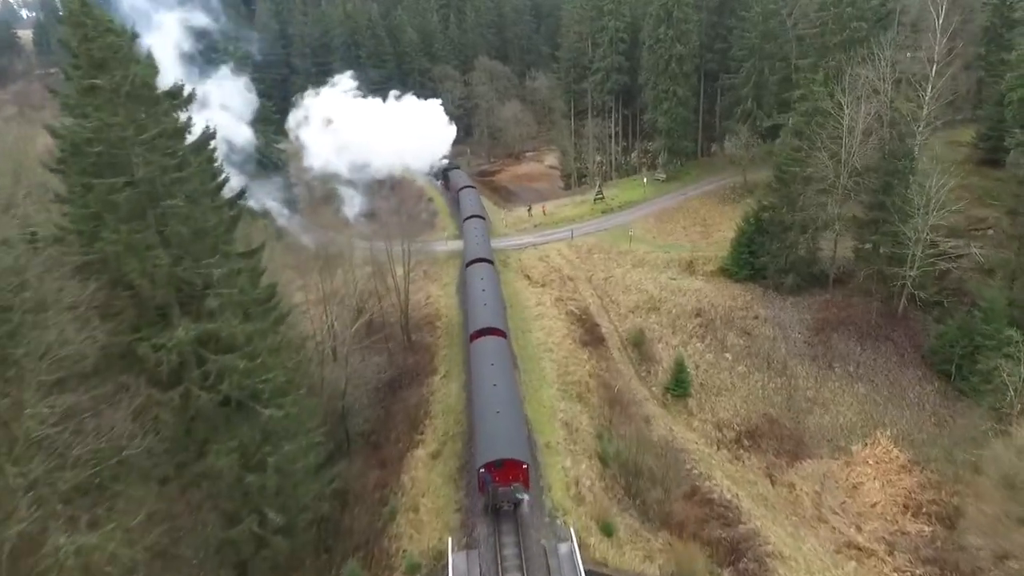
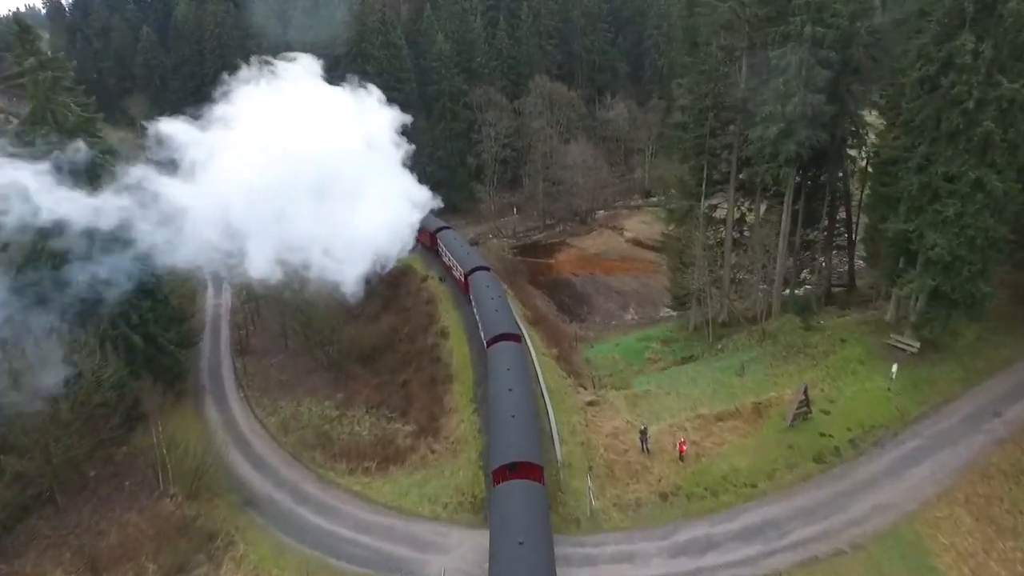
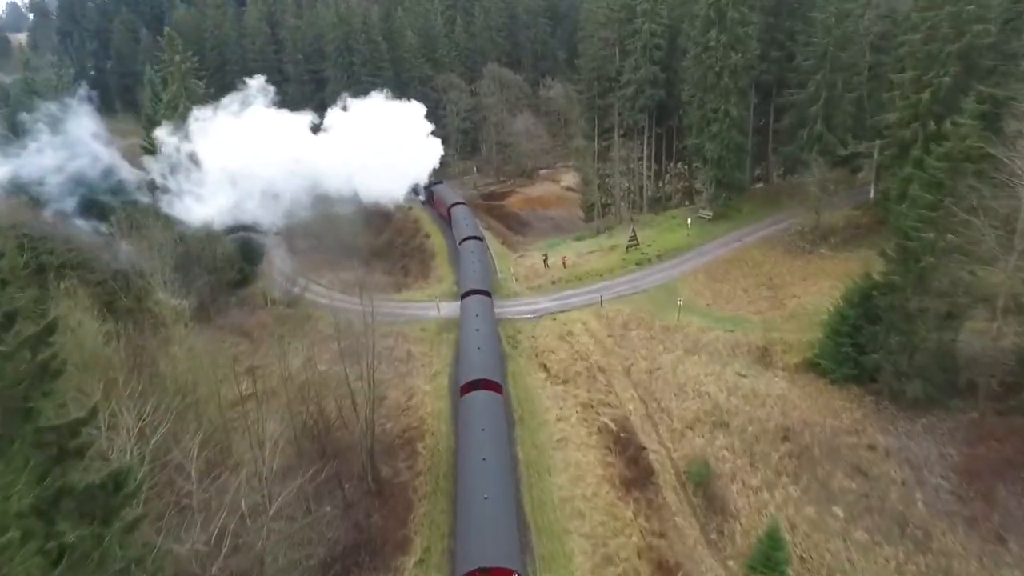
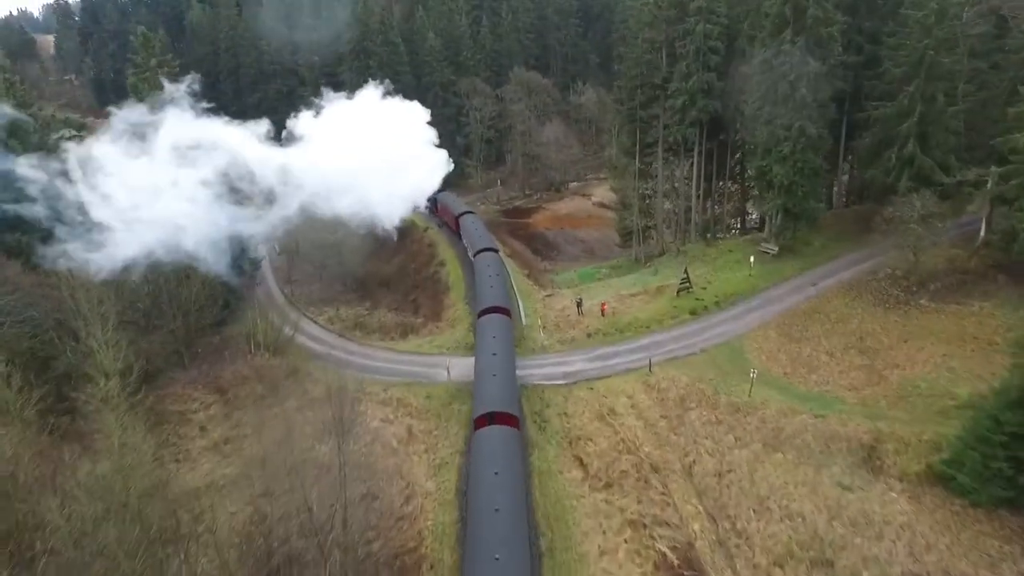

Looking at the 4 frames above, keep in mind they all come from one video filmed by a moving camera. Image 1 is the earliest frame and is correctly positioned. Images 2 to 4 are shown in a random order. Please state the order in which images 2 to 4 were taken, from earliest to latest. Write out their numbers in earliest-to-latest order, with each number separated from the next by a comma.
3, 4, 2
